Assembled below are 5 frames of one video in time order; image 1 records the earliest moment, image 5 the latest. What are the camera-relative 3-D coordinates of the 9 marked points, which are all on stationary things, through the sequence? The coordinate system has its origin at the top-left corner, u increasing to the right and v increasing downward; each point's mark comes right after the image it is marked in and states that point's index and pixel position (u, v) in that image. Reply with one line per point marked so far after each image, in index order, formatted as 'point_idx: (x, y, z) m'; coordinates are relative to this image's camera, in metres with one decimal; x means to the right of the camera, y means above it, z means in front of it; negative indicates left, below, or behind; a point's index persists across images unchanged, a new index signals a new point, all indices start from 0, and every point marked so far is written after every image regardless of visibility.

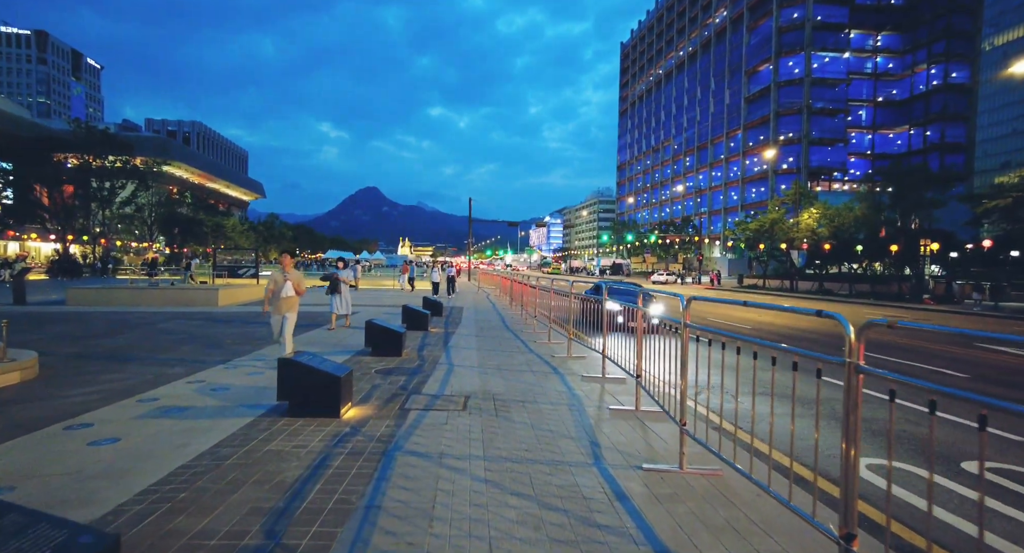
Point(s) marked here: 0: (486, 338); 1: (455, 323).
0: (-0.6, -1.5, +12.9) m
1: (-1.7, -1.4, +15.6) m
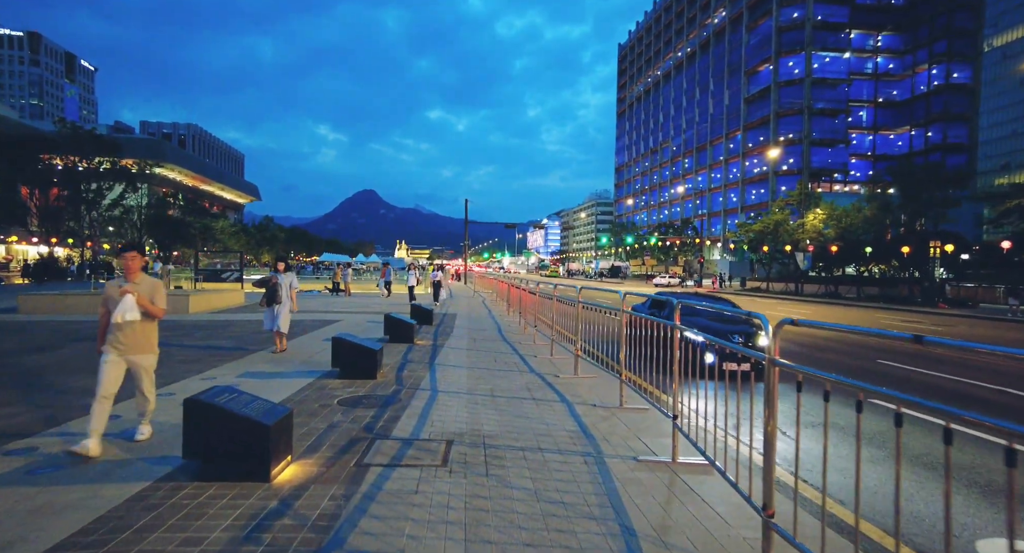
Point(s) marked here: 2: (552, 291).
0: (-0.7, -1.7, +11.3) m
1: (-1.8, -1.5, +13.9) m
2: (+1.0, -0.4, +12.8) m
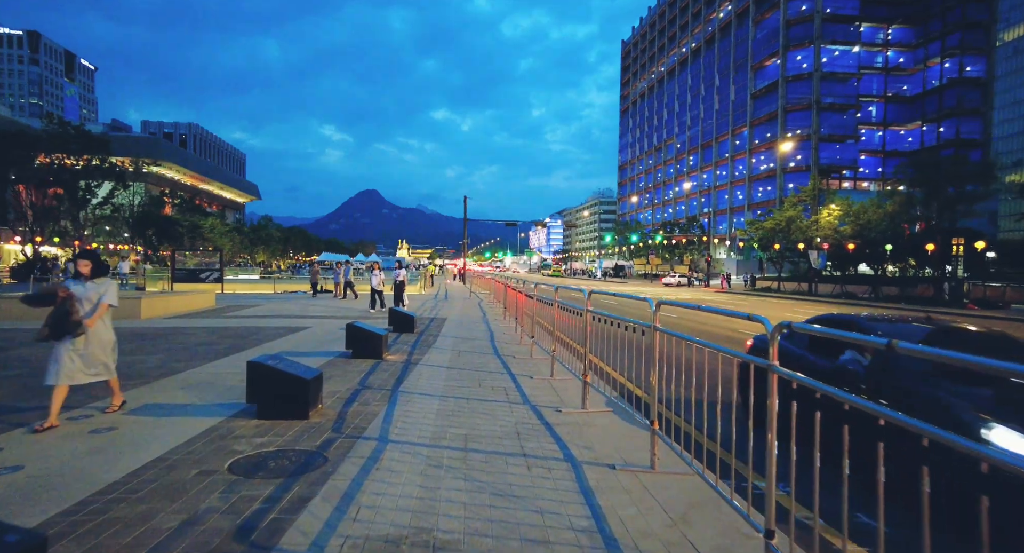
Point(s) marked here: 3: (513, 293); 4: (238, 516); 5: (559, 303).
0: (-0.9, -1.7, +9.0) m
1: (-1.9, -1.5, +11.7) m
2: (+0.8, -0.4, +10.6) m
3: (0.0, -0.6, +17.5) m
4: (-1.9, -1.7, +3.7) m
5: (+0.9, -0.5, +9.4) m
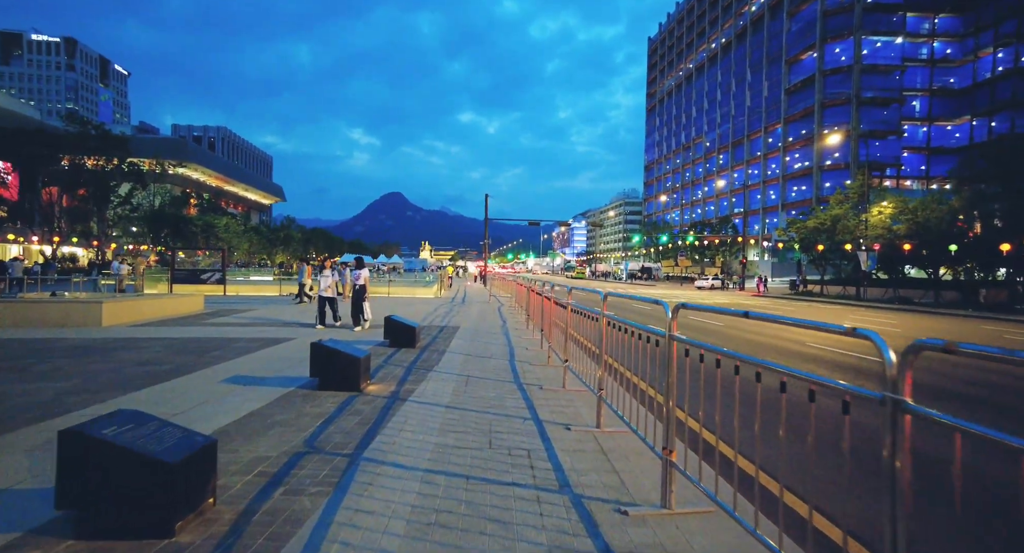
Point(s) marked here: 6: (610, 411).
0: (-0.6, -1.7, +6.3) m
1: (-1.5, -1.6, +9.0) m
2: (+1.2, -0.4, +7.8) m
3: (+0.7, -0.6, +14.8) m
4: (-1.9, -1.7, +1.0) m
5: (+1.2, -0.5, +6.6) m
6: (+1.3, -1.7, +6.8) m
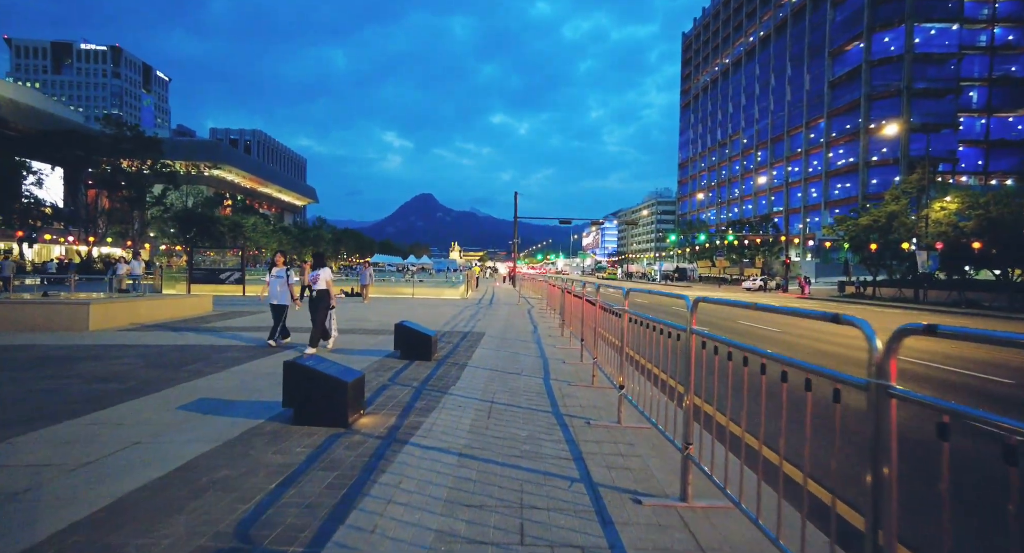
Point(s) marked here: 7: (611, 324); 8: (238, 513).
0: (-0.2, -1.7, +4.4) m
1: (-1.0, -1.5, +7.1) m
2: (+1.6, -0.4, +5.8) m
3: (+1.5, -0.6, +12.8) m
4: (-1.8, -1.6, -0.8) m
5: (+1.6, -0.5, +4.6) m
6: (+1.6, -1.7, +4.8) m
7: (+1.5, -0.7, +7.5) m
8: (-1.9, -1.6, +3.6) m
